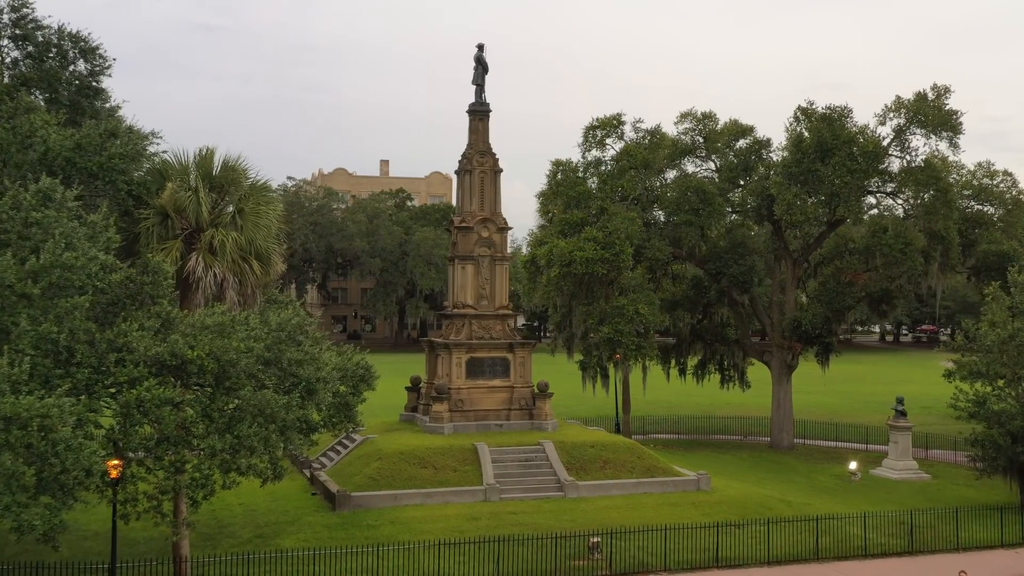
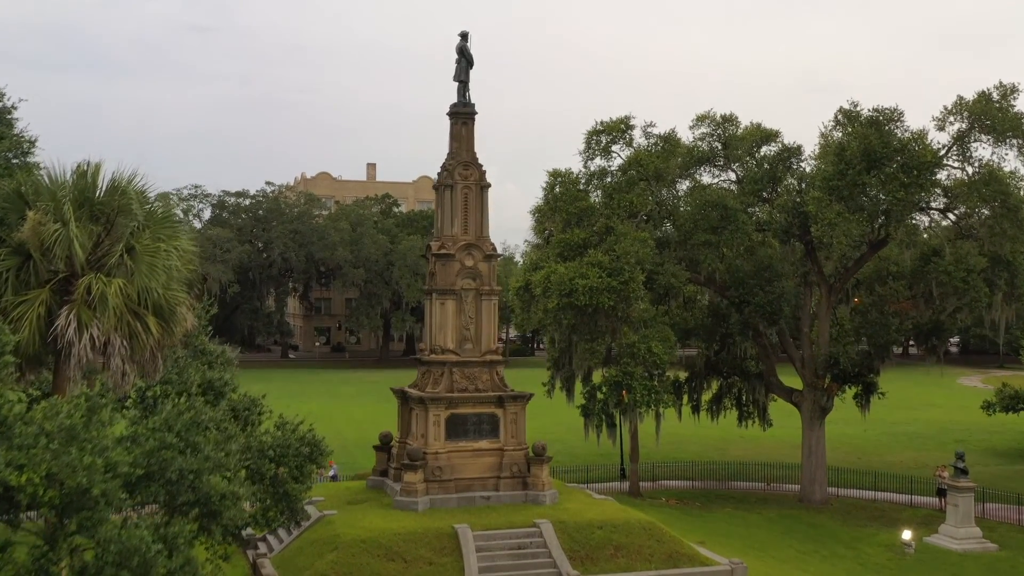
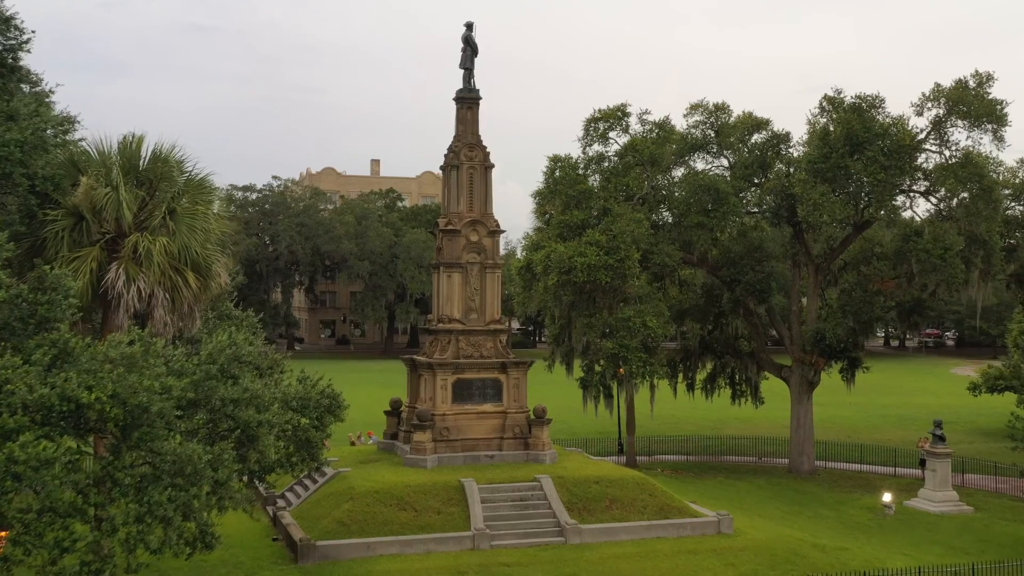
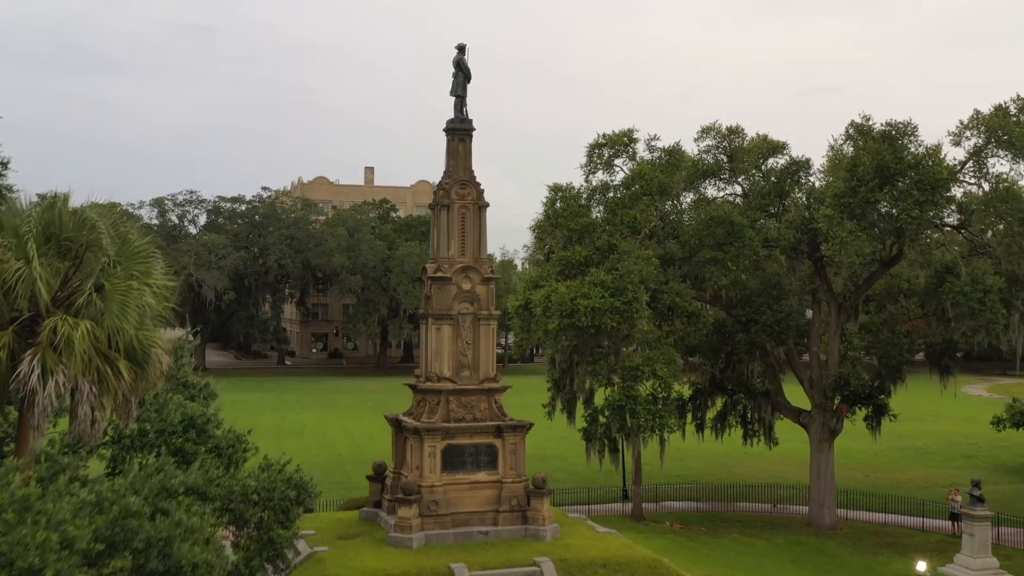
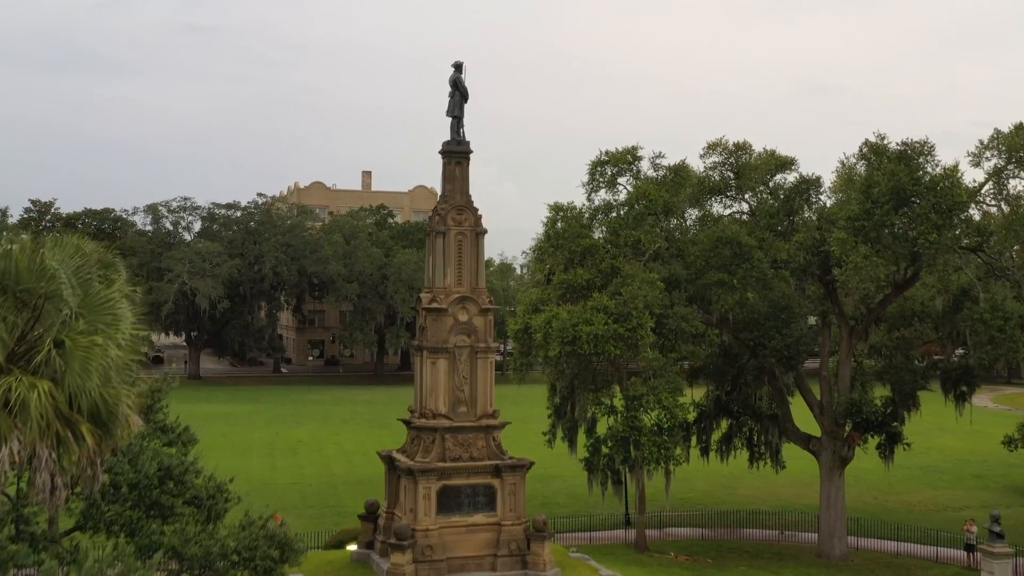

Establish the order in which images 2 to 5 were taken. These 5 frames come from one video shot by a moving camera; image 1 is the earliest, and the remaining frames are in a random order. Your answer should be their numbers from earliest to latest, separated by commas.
3, 2, 4, 5
